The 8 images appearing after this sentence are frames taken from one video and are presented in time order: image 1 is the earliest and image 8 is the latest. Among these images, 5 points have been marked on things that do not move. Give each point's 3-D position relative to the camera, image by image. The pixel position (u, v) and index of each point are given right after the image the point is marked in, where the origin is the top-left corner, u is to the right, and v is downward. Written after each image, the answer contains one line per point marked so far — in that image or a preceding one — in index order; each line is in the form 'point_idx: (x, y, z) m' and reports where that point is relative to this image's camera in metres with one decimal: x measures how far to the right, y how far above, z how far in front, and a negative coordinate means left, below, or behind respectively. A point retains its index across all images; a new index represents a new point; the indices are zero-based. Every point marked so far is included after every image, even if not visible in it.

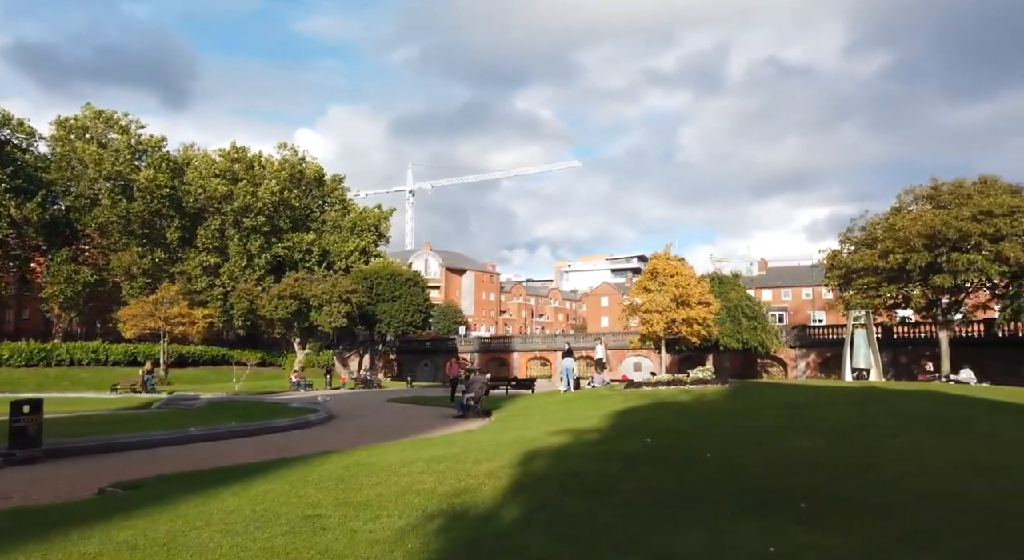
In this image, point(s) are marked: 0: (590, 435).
0: (+1.0, -2.0, +9.6) m
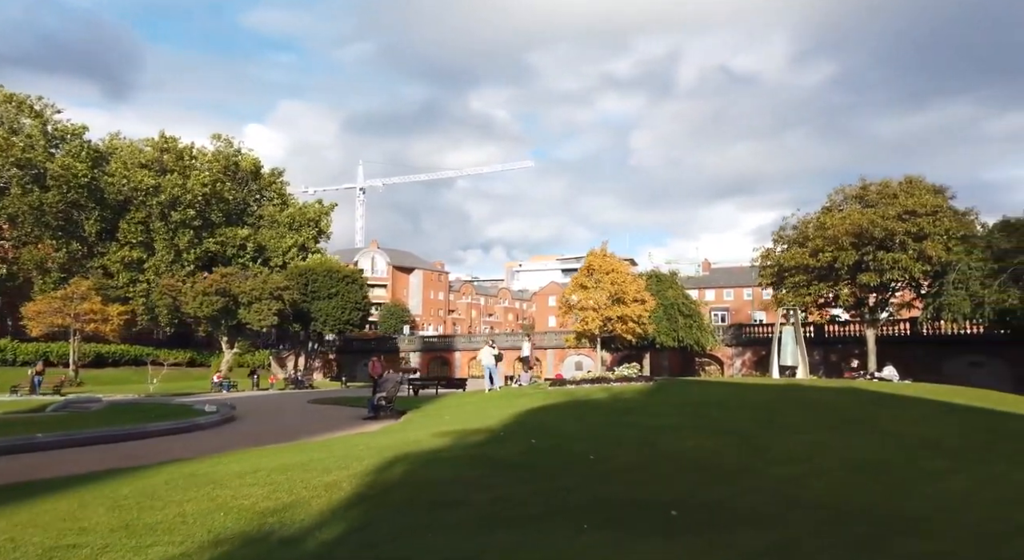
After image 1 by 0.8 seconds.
0: (-0.4, -1.9, +8.9) m
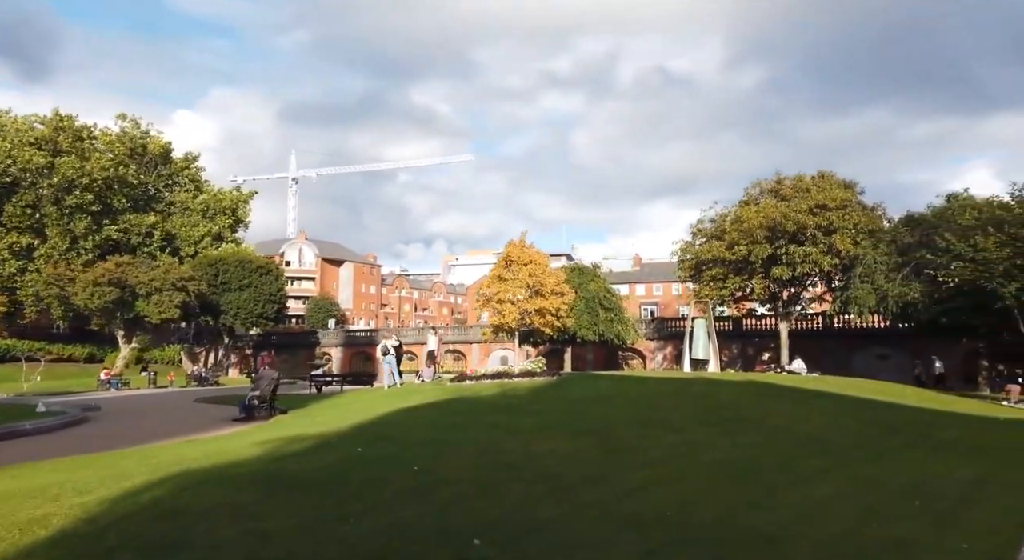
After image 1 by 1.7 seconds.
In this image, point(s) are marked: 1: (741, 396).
0: (-2.2, -1.7, +7.8) m
1: (+5.1, -2.6, +16.3) m
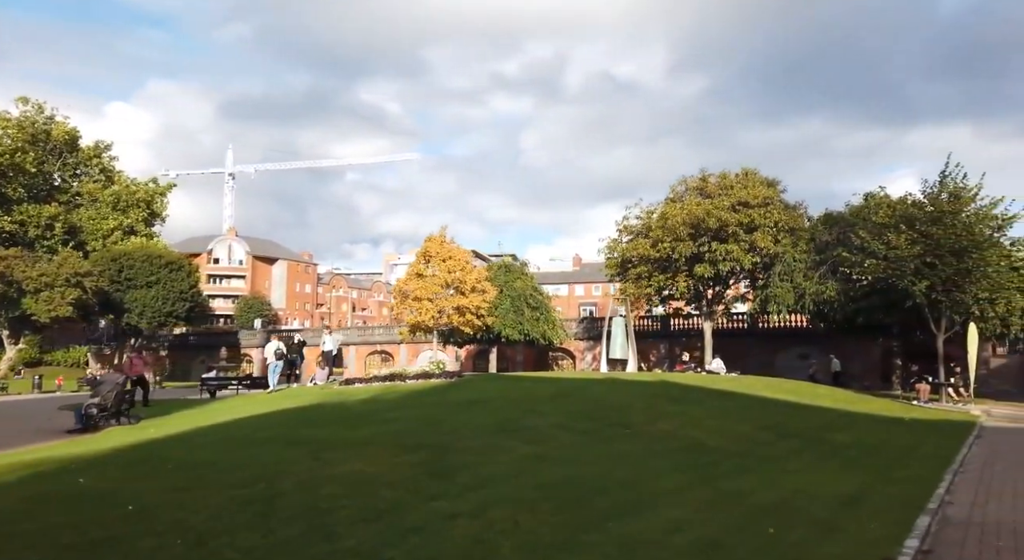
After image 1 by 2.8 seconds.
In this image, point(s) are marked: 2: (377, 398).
0: (-4.0, -1.6, +6.3) m
1: (+2.7, -2.5, +15.3) m
2: (-2.4, -2.2, +13.4) m
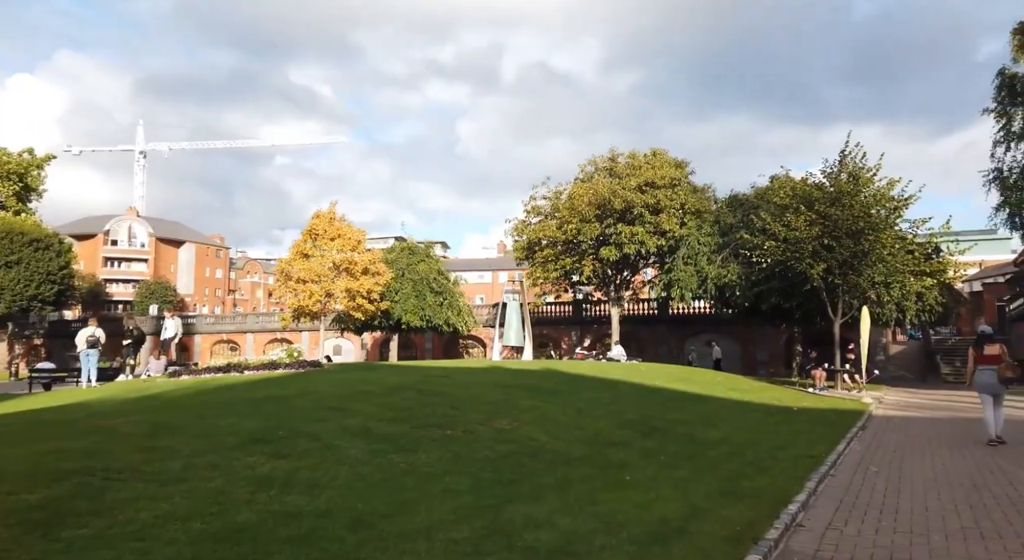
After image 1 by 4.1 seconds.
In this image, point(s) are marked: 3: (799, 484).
0: (-5.9, -1.3, +4.0) m
1: (-0.2, -2.0, +13.6) m
2: (-5.1, -1.7, +11.1) m
3: (+2.9, -2.1, +7.6) m
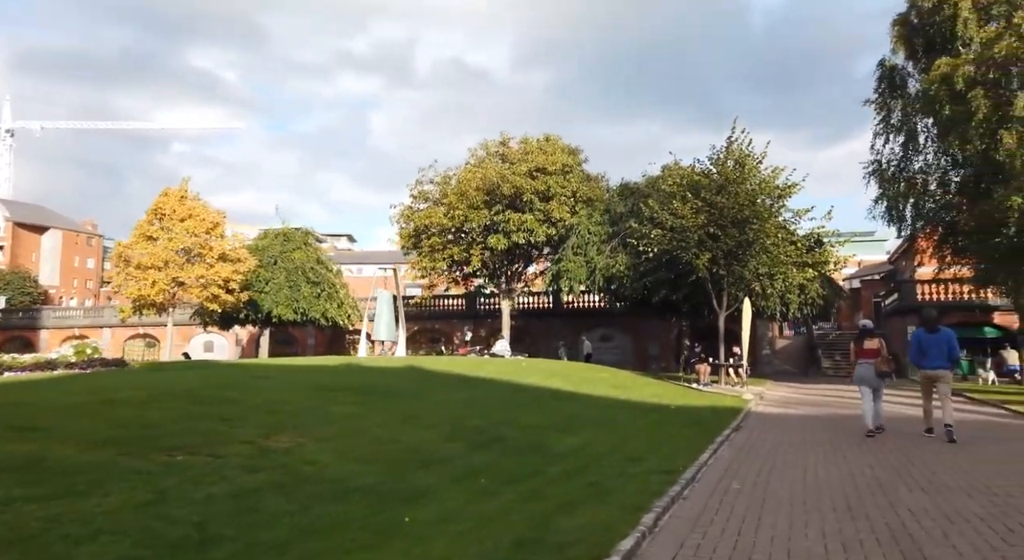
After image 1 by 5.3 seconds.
0: (-7.4, -1.0, +1.1) m
1: (-2.9, -1.7, +11.4) m
2: (-7.4, -1.4, +8.3) m
3: (+1.0, -1.9, +5.9) m
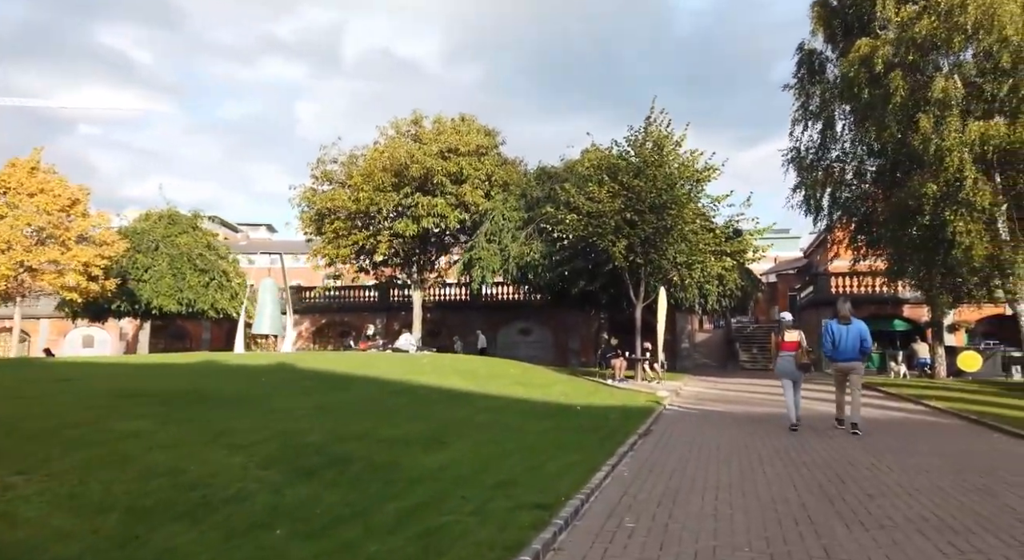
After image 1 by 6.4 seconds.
0: (-8.1, -0.8, -1.7) m
1: (-4.6, -1.5, +8.9) m
2: (-8.8, -1.2, +5.5) m
3: (-0.3, -1.7, +3.8) m
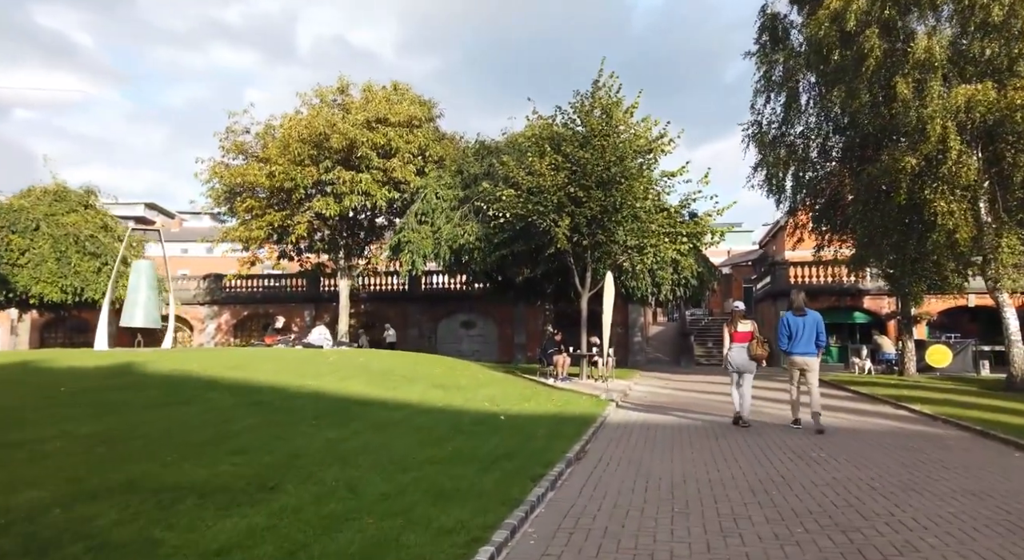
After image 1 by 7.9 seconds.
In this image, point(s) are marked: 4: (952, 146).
0: (-8.7, -0.6, -5.4) m
1: (-5.8, -1.2, +5.4) m
2: (-9.8, -0.9, +1.7) m
3: (-1.2, -1.4, +0.6) m
4: (+11.3, +3.4, +19.0) m
